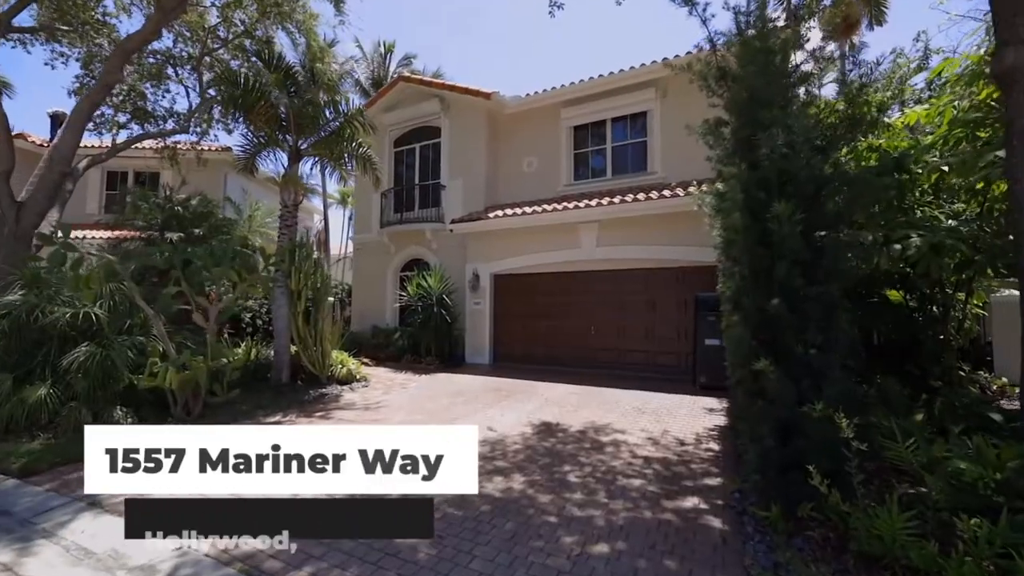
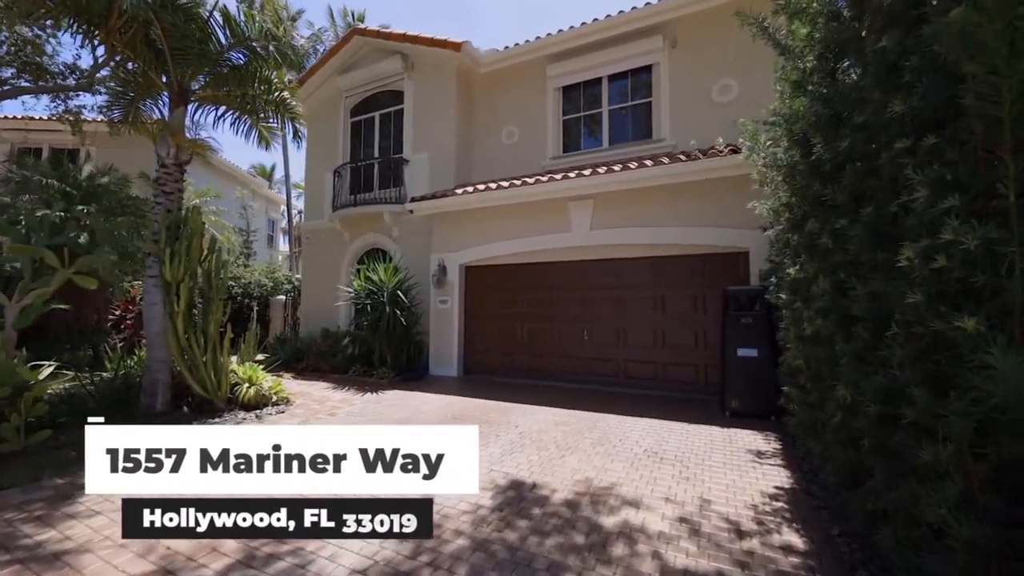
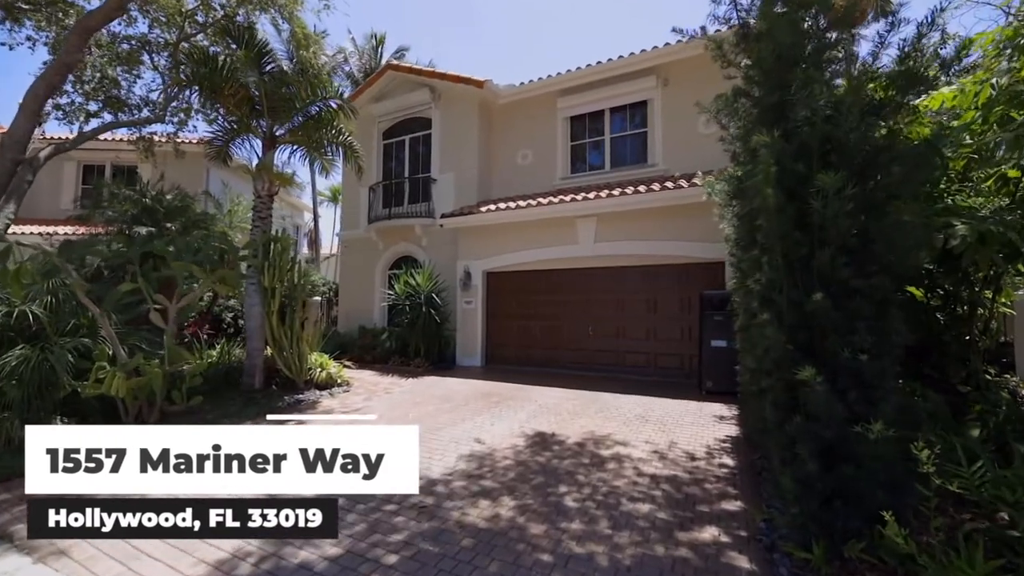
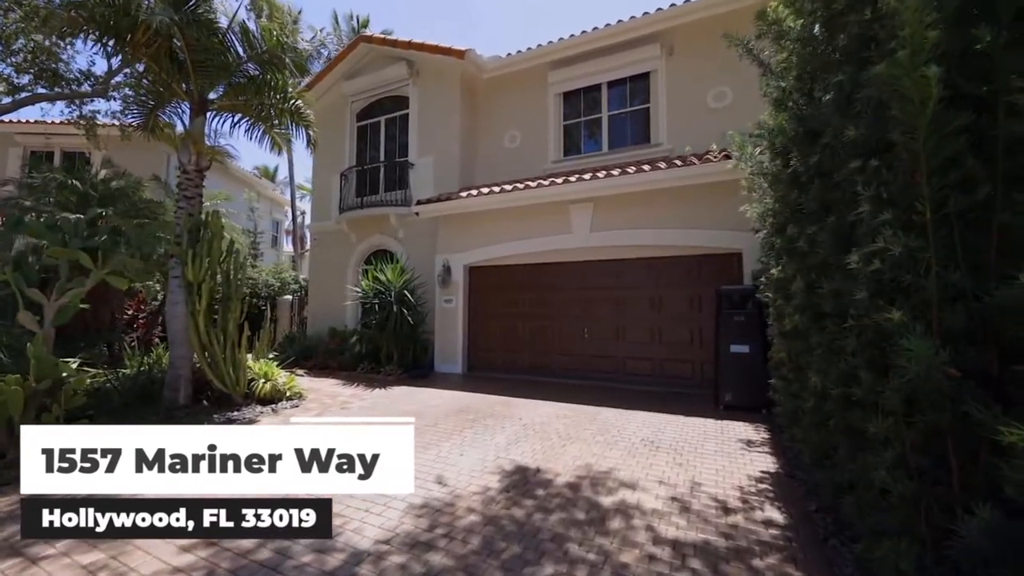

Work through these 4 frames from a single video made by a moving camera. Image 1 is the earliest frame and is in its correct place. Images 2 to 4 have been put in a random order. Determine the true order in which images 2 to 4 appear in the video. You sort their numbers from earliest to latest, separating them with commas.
3, 4, 2
